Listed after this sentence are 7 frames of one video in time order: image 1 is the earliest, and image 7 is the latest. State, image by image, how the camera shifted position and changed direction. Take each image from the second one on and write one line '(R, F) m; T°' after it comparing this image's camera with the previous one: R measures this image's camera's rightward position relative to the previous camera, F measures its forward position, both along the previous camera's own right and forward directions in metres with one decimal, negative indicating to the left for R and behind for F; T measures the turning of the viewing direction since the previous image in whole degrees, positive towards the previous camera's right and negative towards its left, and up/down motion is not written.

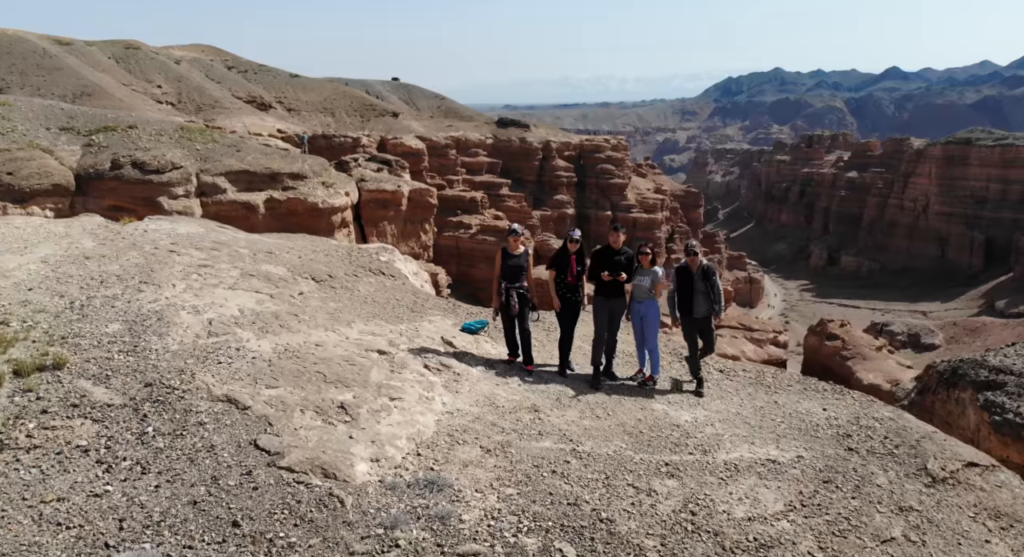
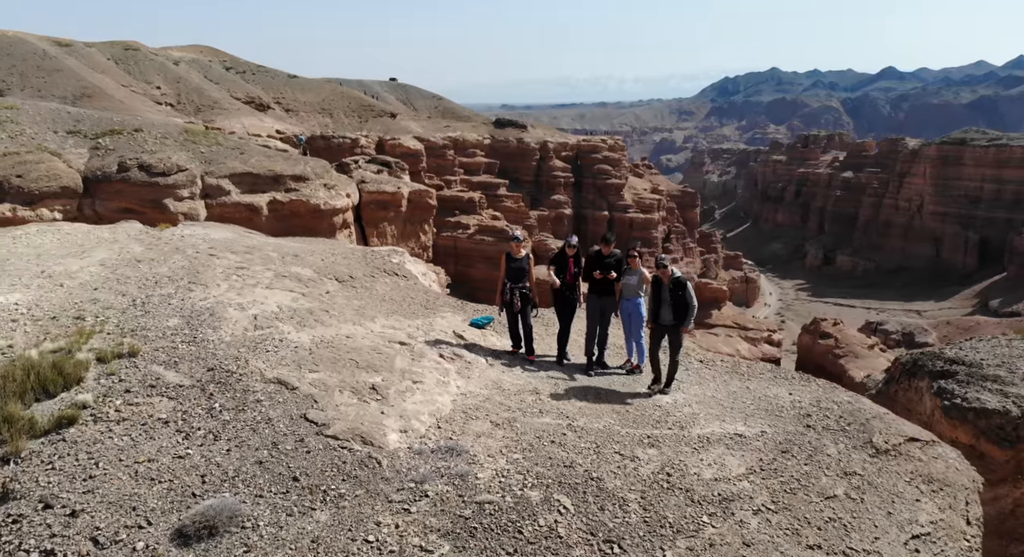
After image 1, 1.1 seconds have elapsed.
(0.0, -0.7) m; 0°
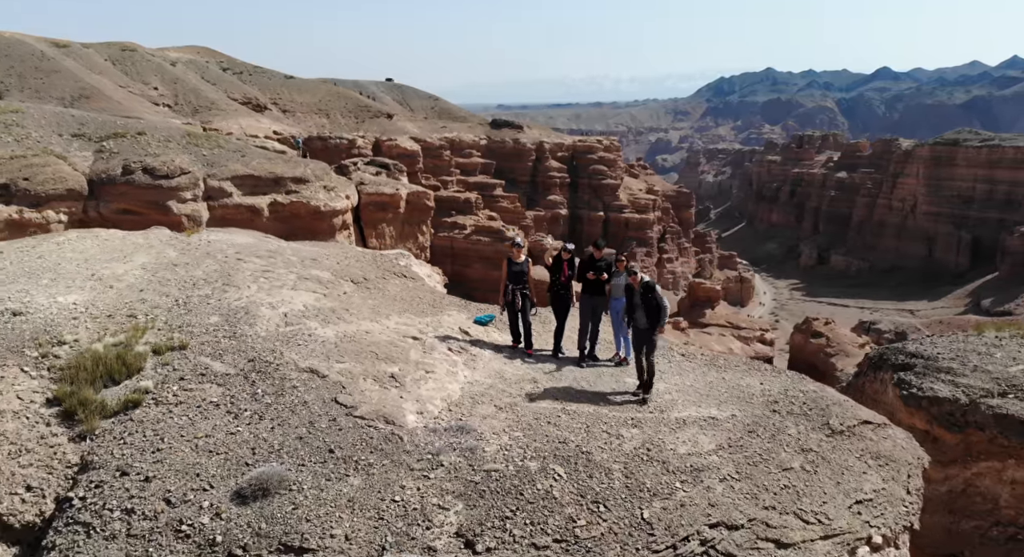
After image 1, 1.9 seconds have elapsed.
(0.0, -0.7) m; 0°
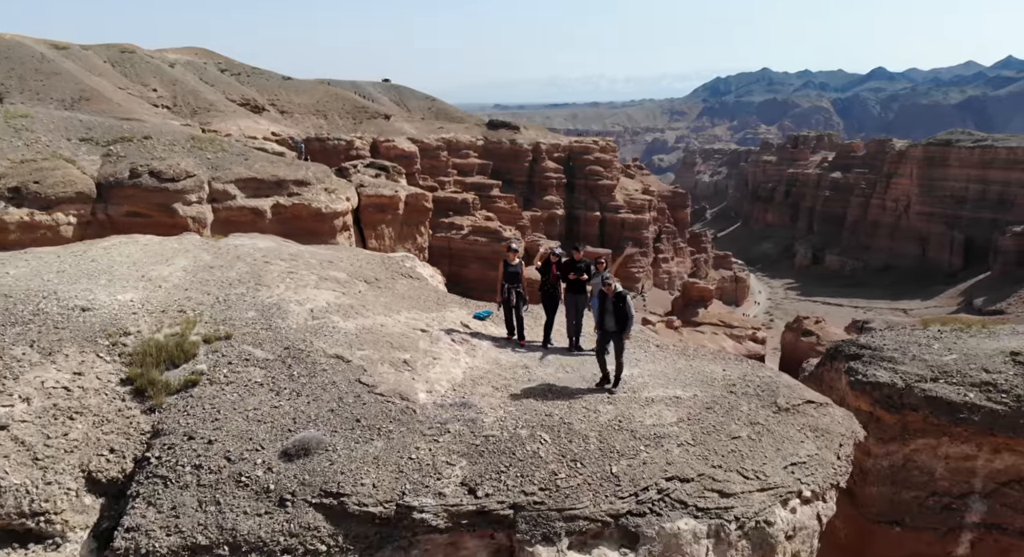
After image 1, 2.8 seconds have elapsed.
(0.0, -1.0) m; 0°
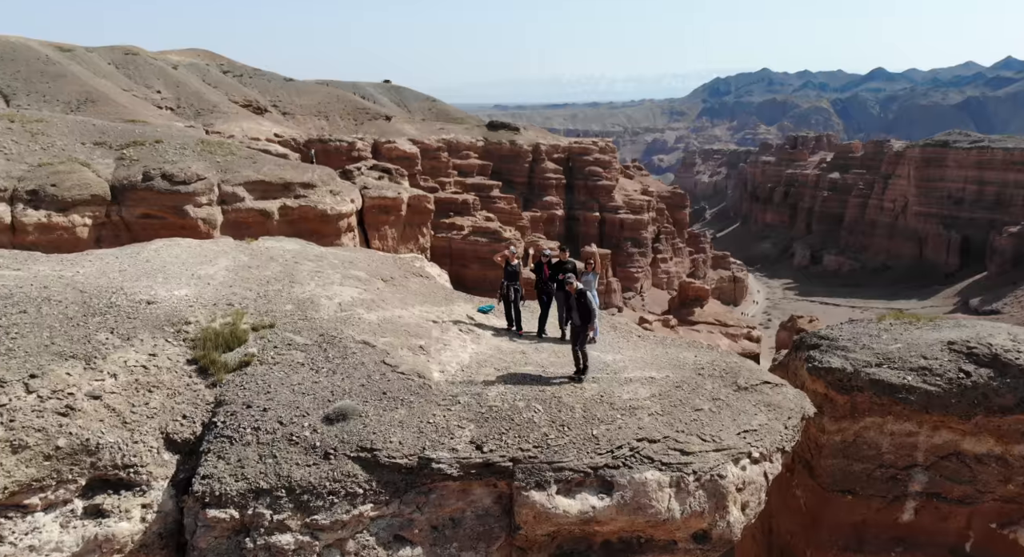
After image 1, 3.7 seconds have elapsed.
(0.0, -1.1) m; 0°
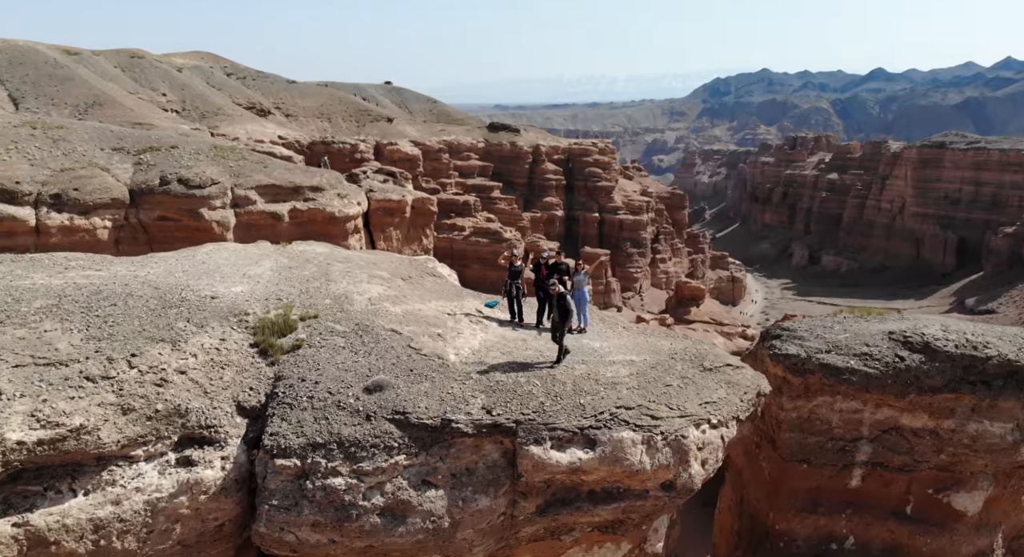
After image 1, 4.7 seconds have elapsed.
(0.0, -1.5) m; 0°
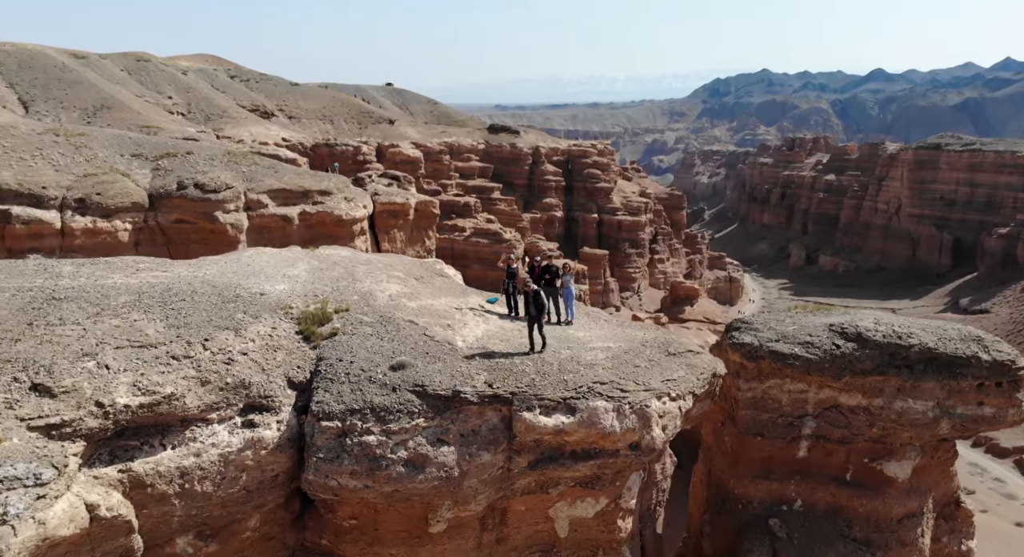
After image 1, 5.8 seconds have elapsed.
(0.0, -1.8) m; 0°
